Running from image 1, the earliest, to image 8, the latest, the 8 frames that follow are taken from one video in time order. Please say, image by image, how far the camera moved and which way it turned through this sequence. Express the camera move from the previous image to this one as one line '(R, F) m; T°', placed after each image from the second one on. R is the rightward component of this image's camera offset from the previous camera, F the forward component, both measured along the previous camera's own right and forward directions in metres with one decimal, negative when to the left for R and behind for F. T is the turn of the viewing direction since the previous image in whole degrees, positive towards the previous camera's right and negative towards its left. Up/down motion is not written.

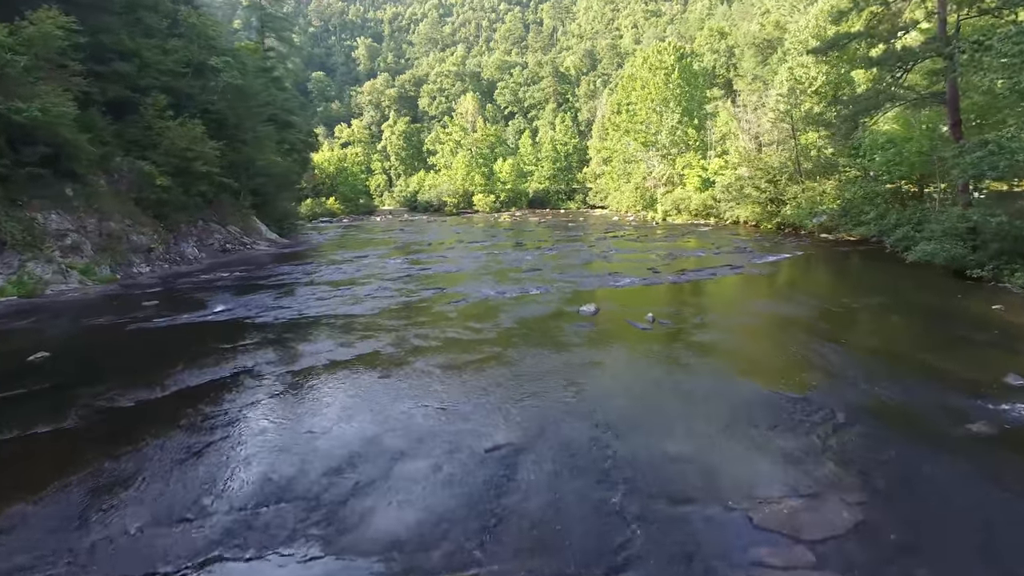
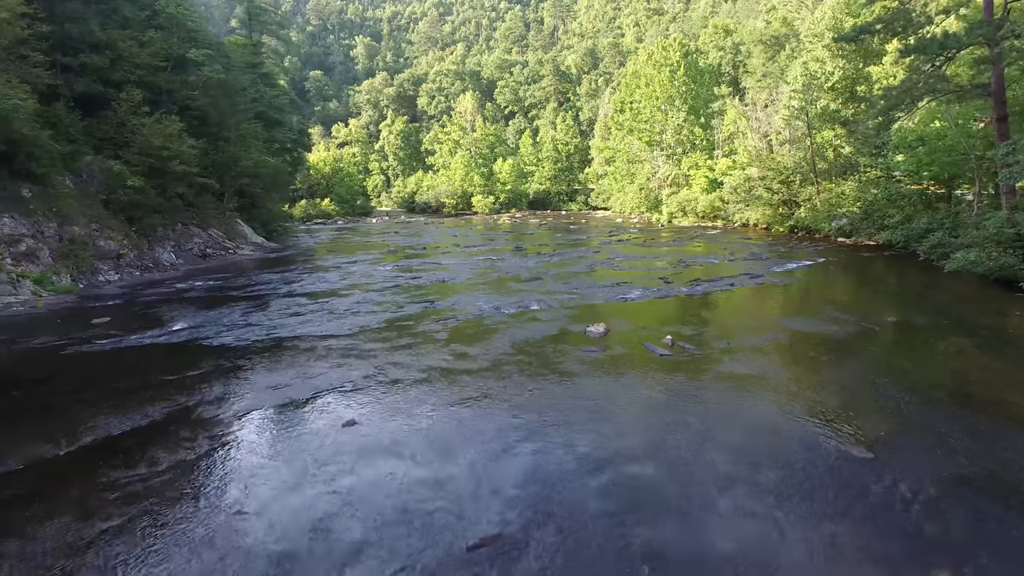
(0.0, +1.6) m; 0°
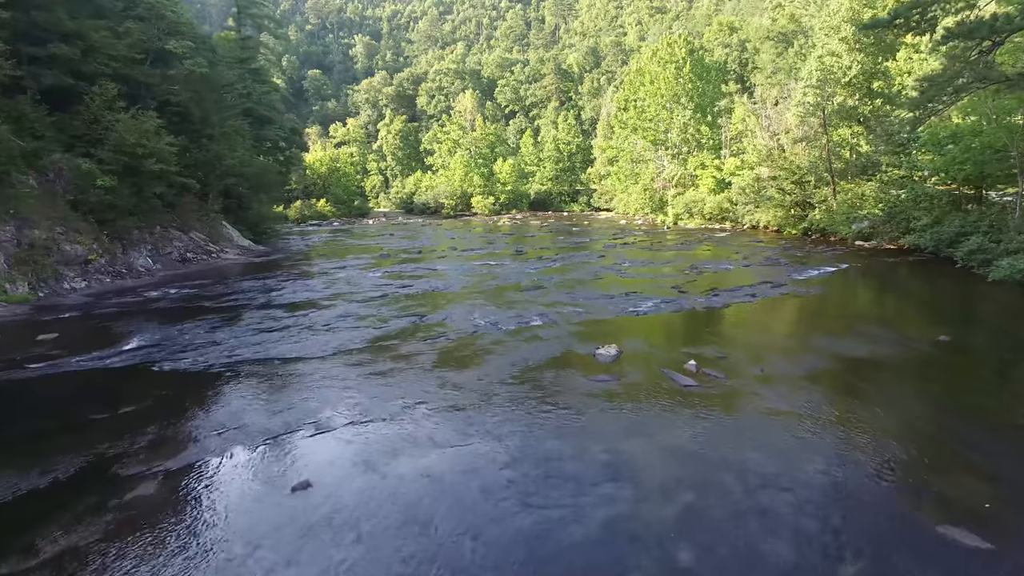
(0.0, +1.5) m; 0°
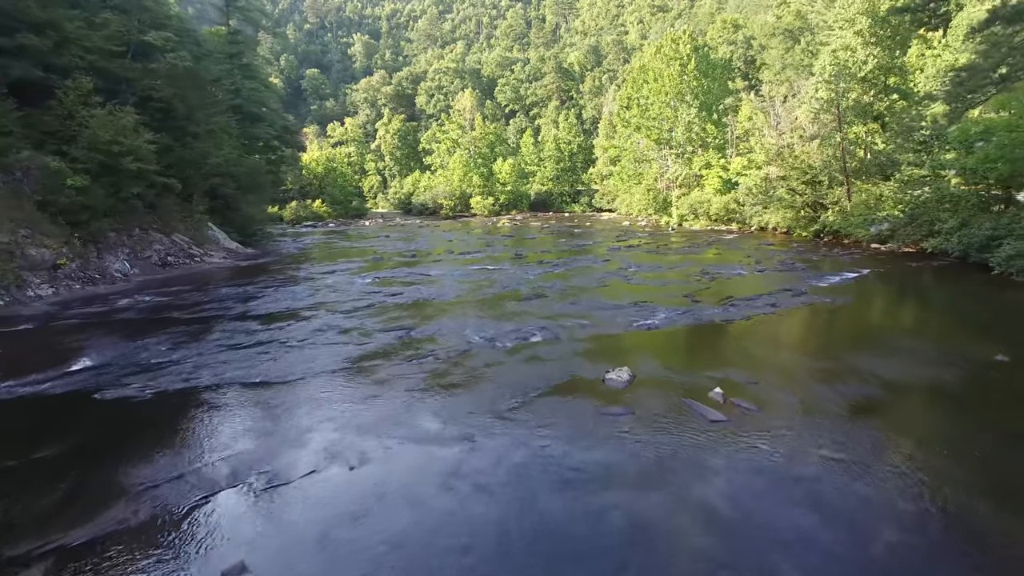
(0.0, +1.3) m; 0°
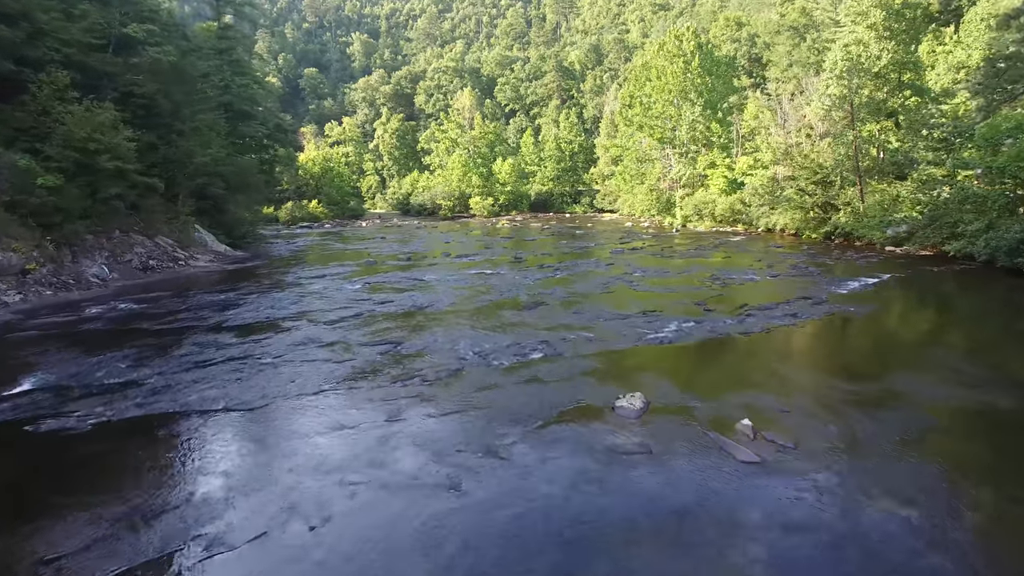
(0.0, +1.1) m; 0°
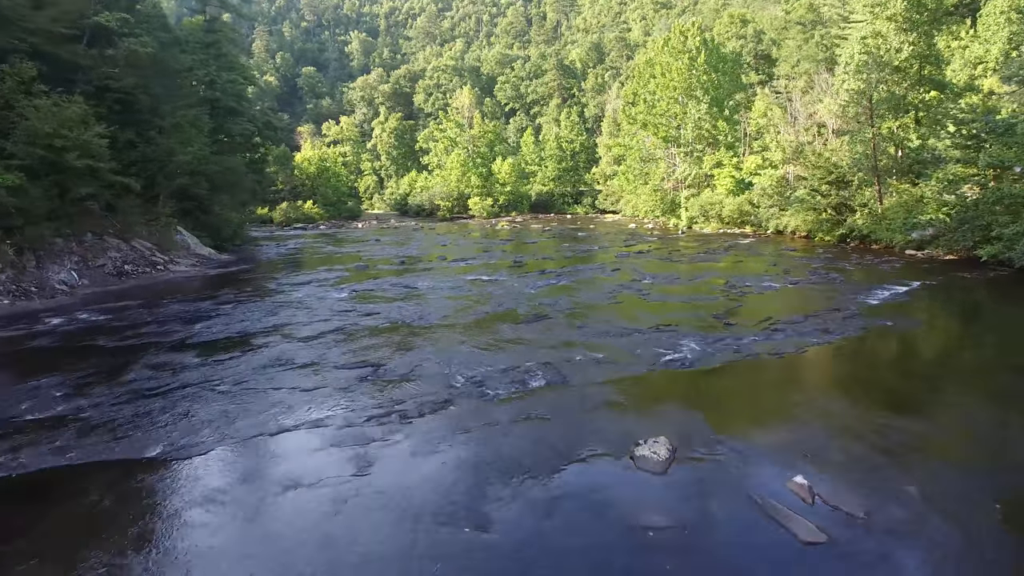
(0.0, +1.4) m; 0°
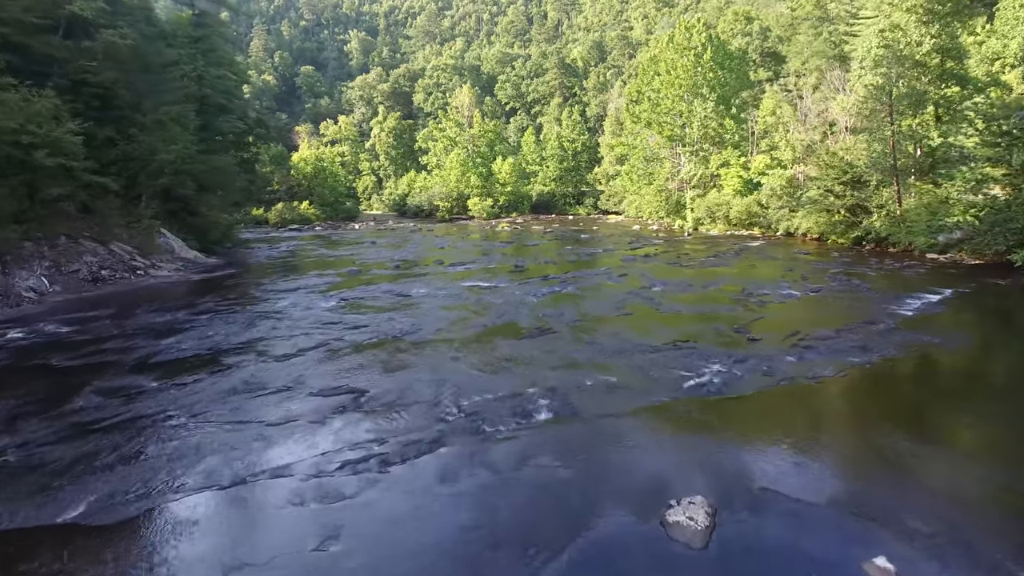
(0.0, +1.2) m; 0°
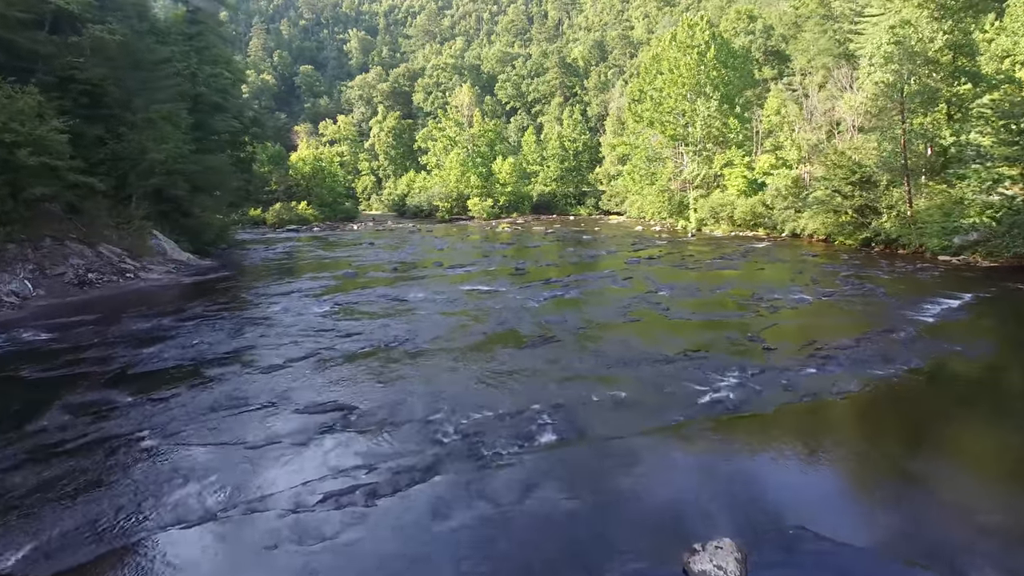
(0.0, +0.6) m; 0°
